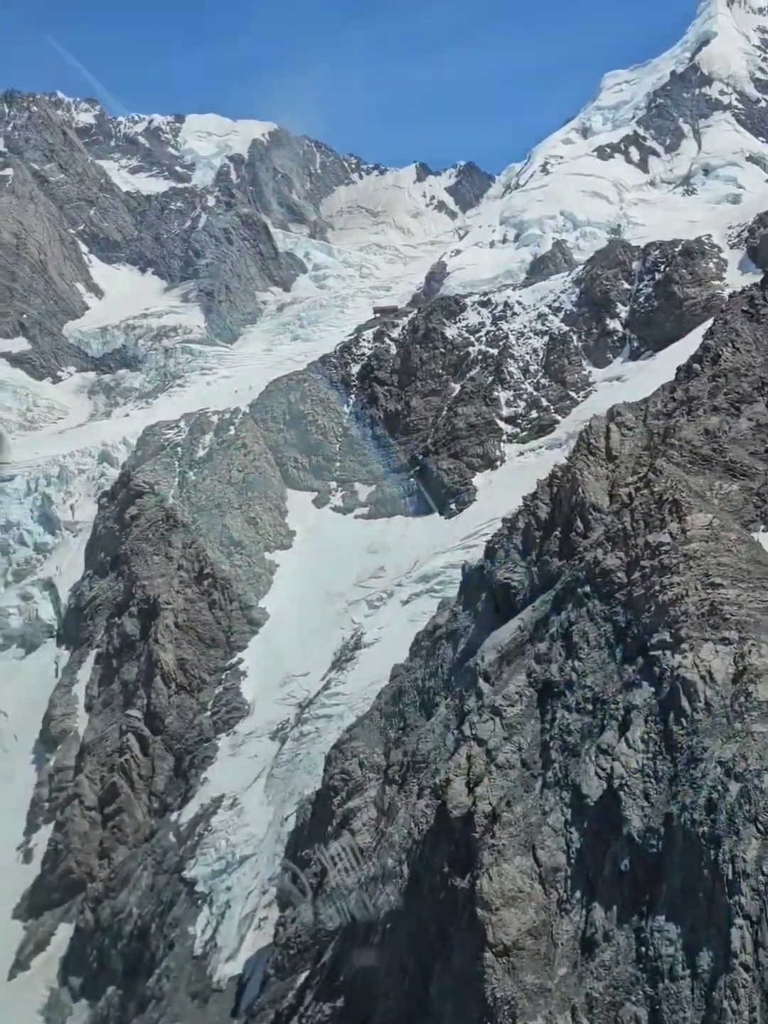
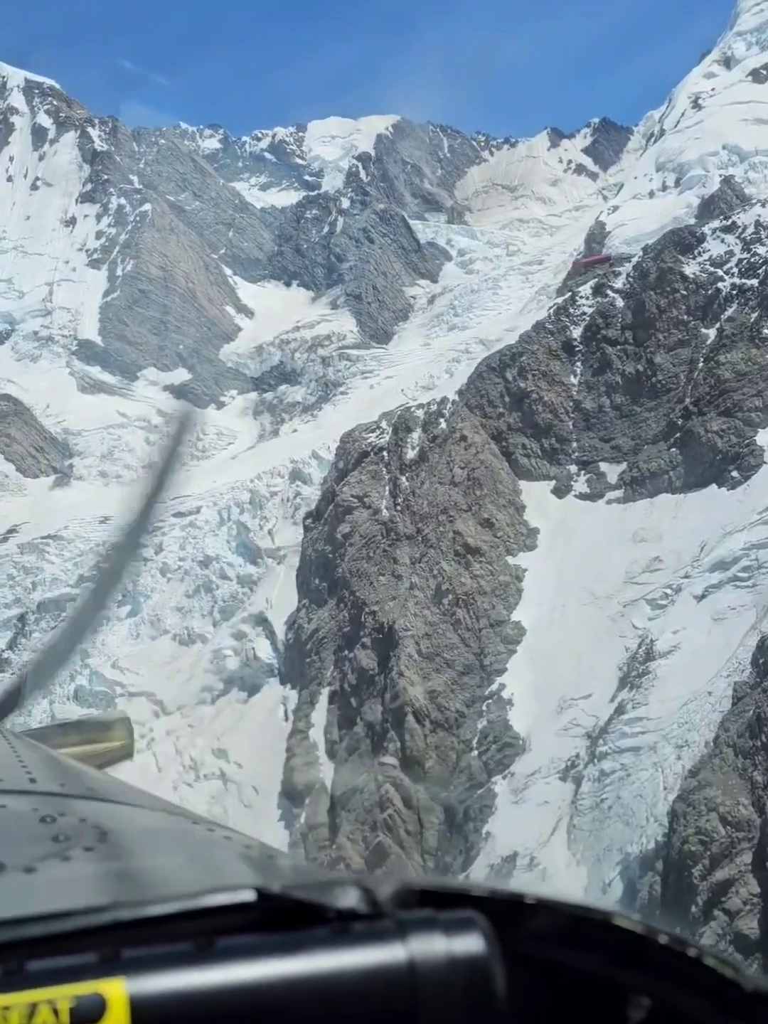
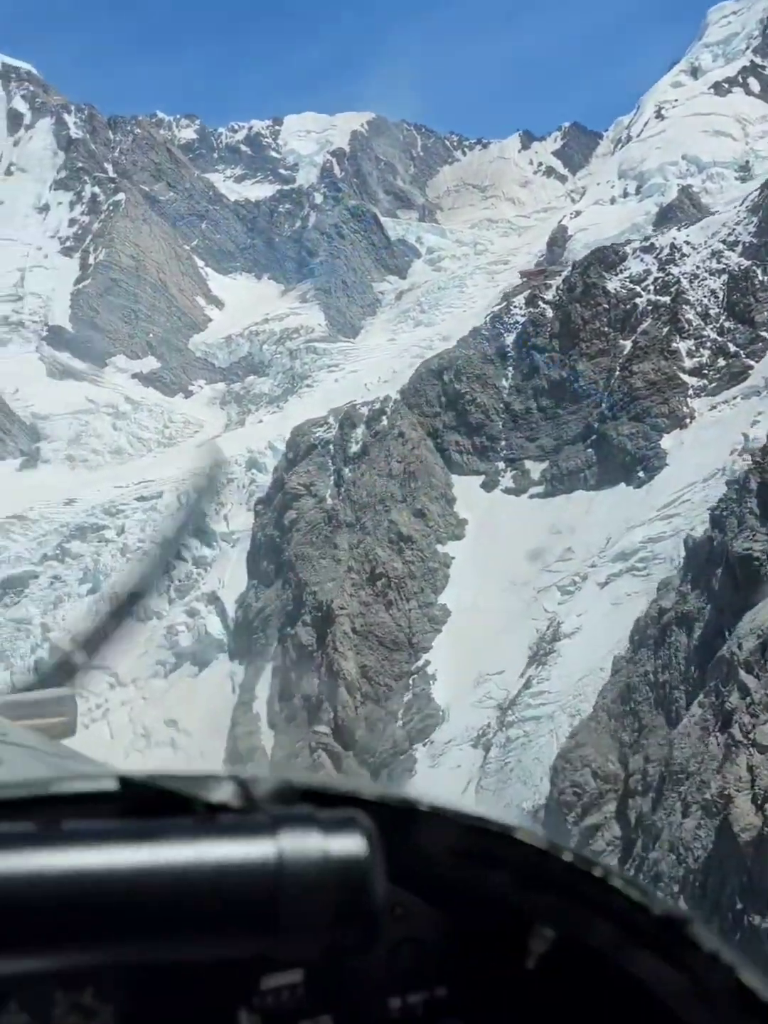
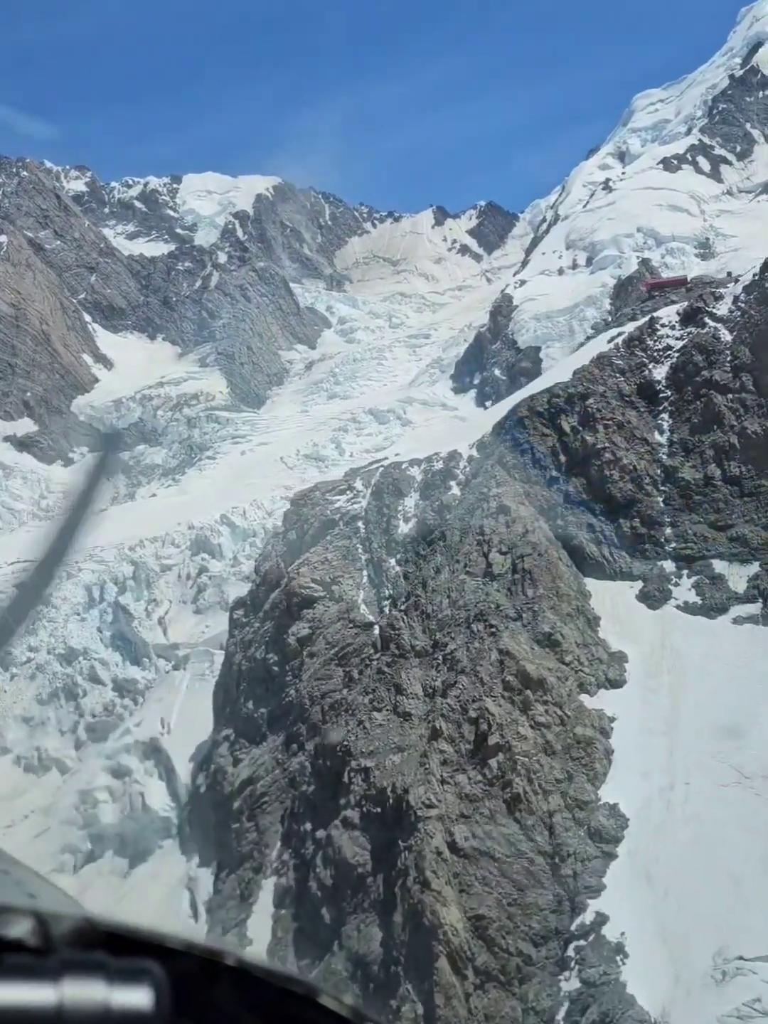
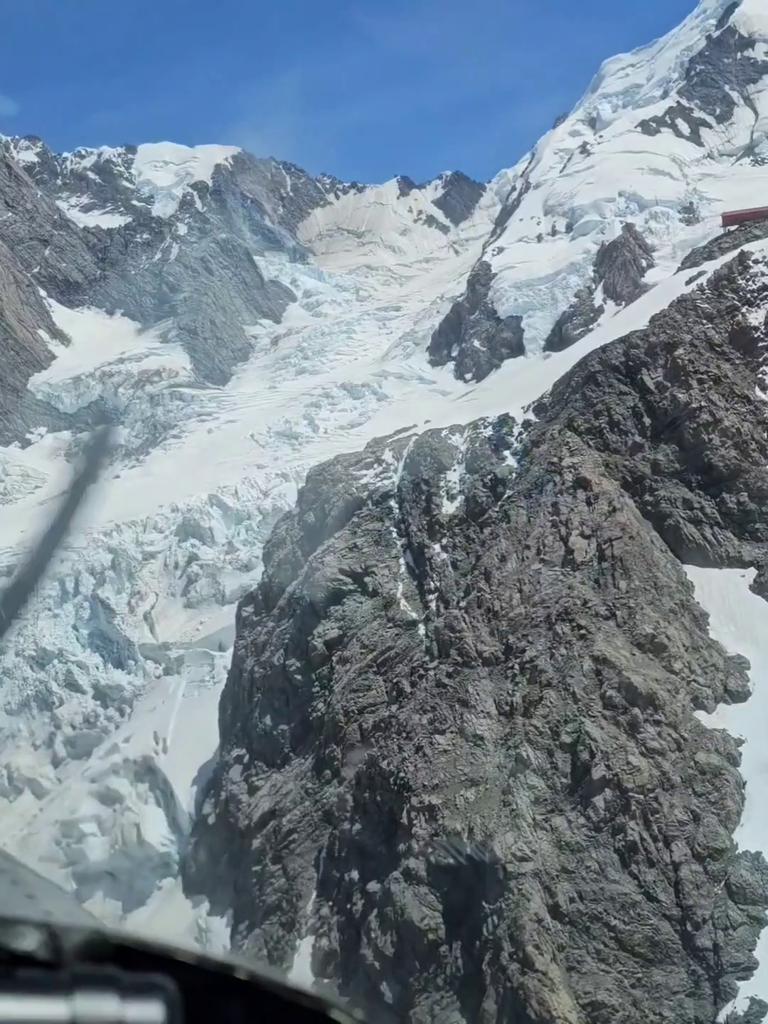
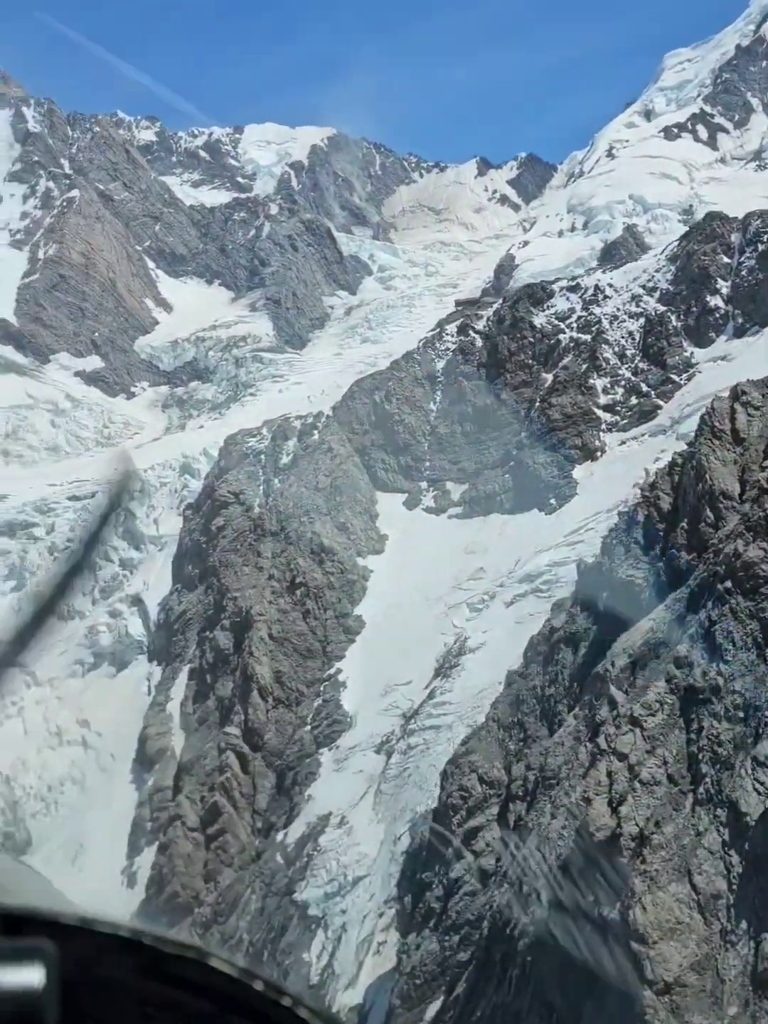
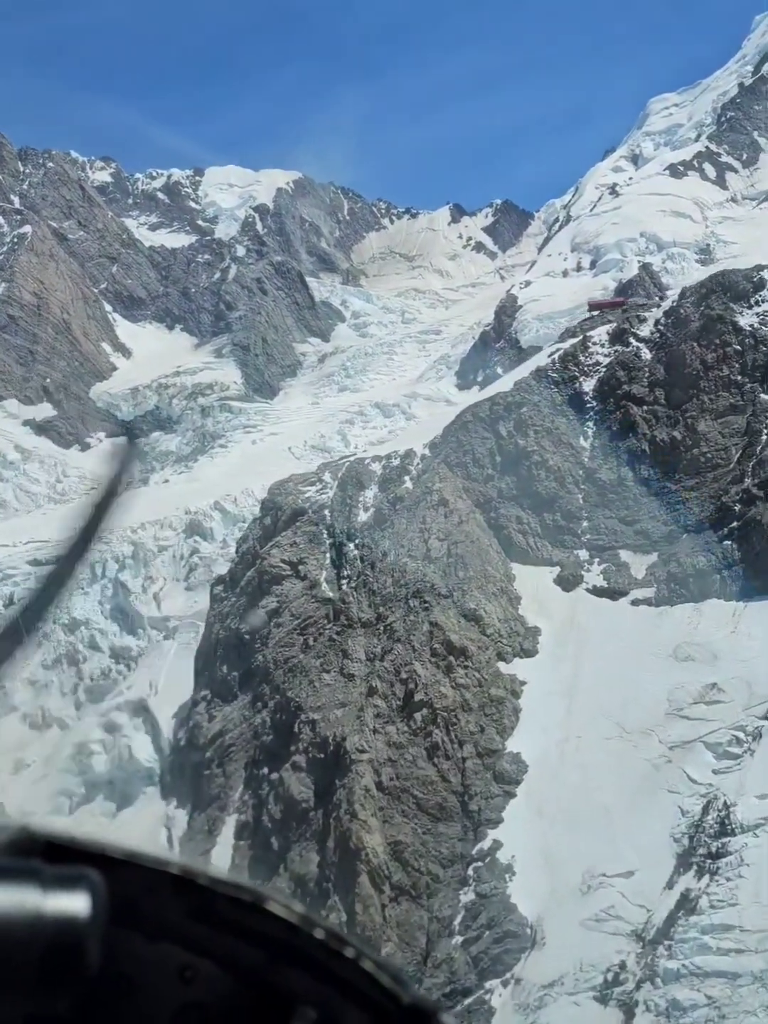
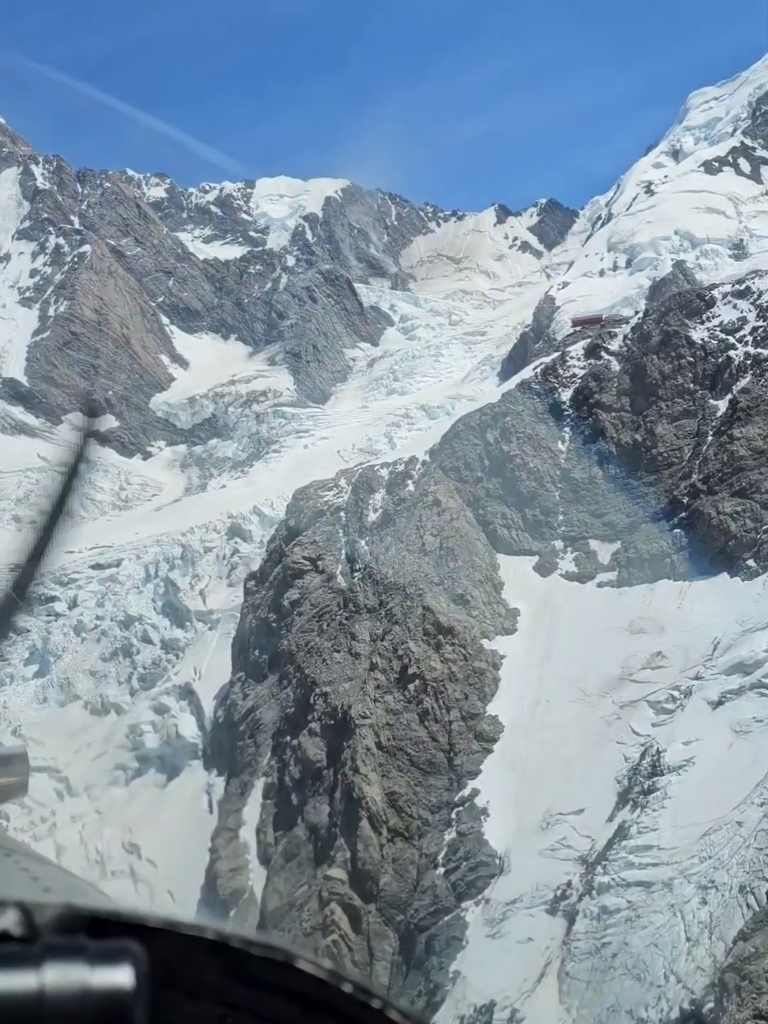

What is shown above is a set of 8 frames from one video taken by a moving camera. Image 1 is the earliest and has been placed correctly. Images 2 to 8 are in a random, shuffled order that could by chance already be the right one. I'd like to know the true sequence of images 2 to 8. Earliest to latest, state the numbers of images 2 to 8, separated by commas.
6, 3, 2, 8, 7, 4, 5
